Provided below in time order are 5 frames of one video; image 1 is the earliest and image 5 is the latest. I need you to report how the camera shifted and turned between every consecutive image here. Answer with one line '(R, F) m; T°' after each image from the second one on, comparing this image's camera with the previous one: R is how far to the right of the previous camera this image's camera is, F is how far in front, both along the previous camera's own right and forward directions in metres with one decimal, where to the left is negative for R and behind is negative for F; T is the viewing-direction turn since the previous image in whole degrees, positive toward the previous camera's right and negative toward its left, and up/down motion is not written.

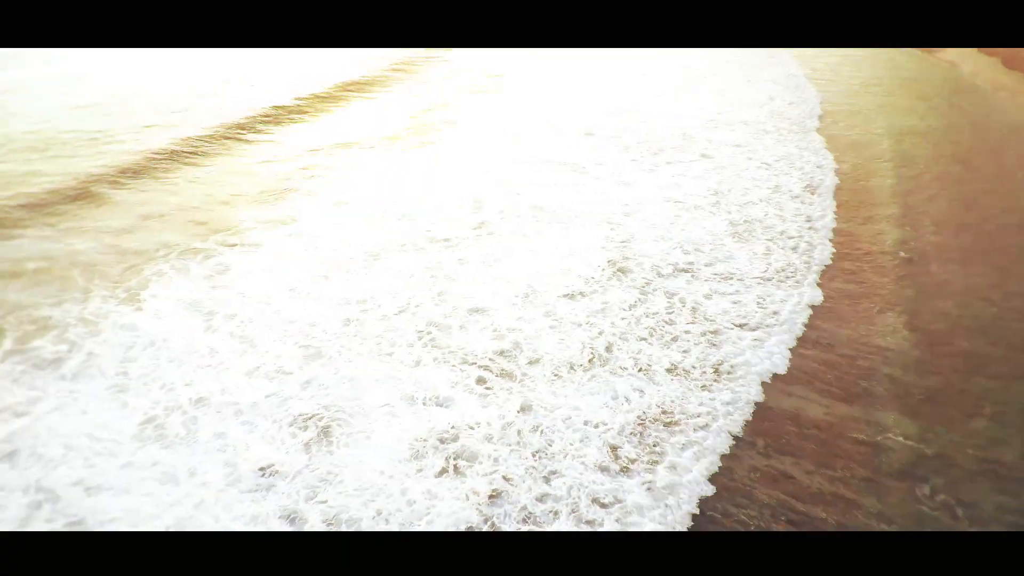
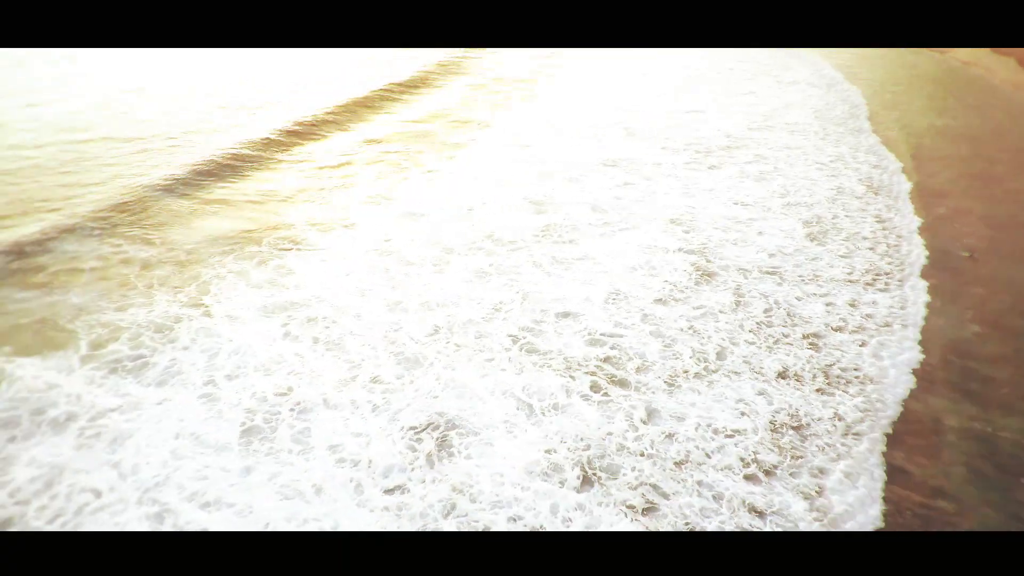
(-1.2, +0.1) m; 0°
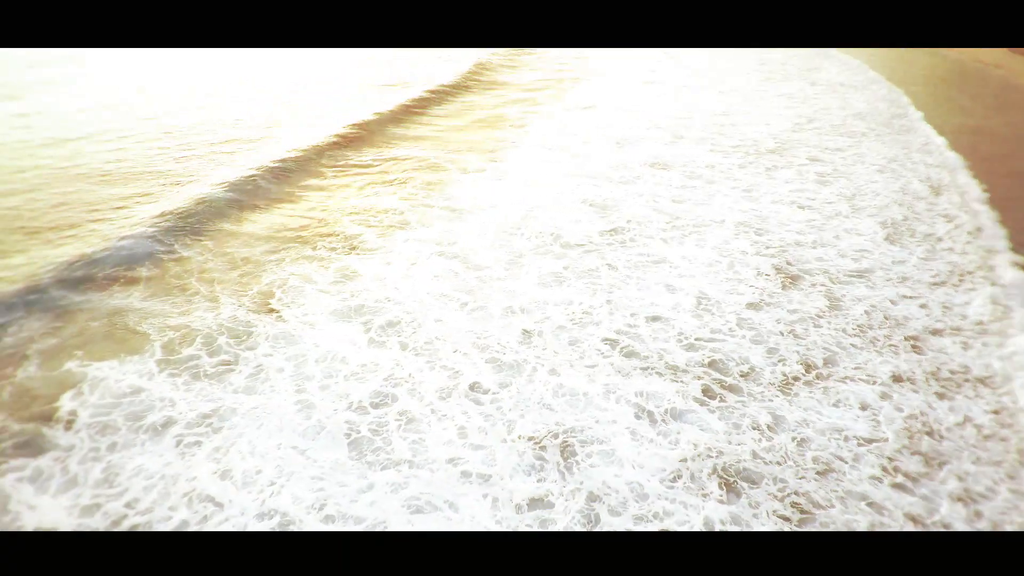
(-1.2, +0.1) m; 0°
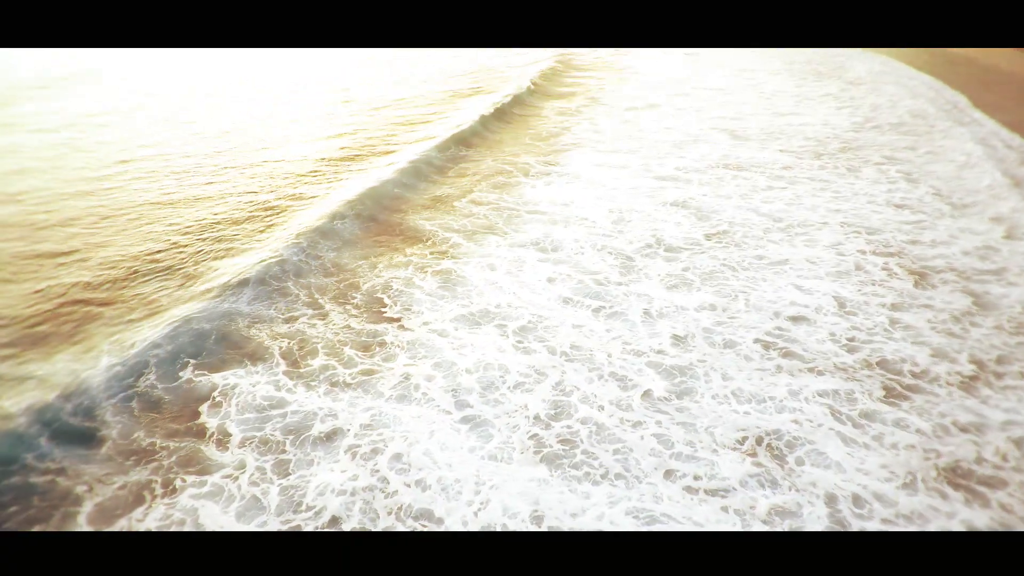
(-2.0, +0.1) m; +2°
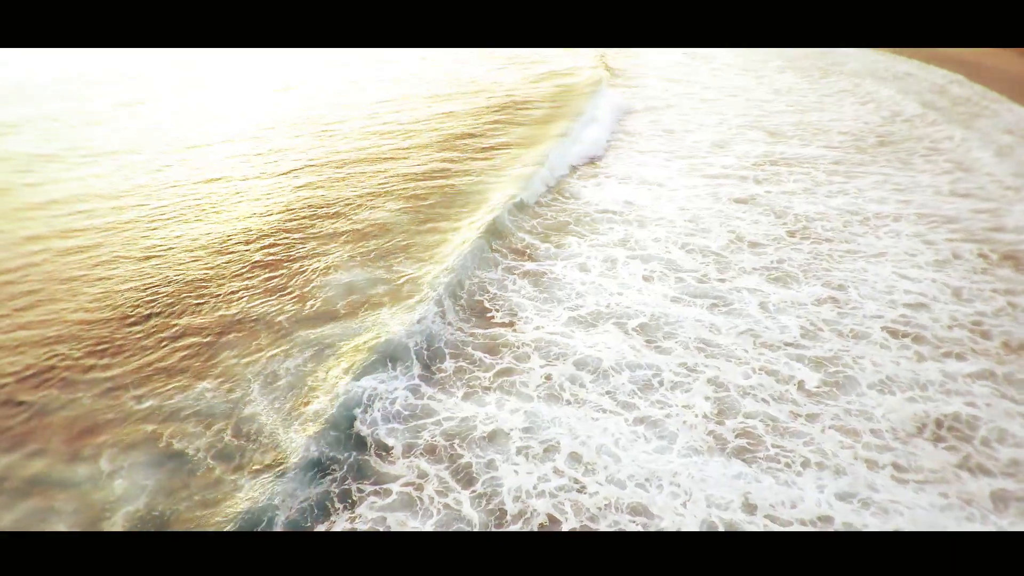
(-2.1, +0.1) m; +3°
